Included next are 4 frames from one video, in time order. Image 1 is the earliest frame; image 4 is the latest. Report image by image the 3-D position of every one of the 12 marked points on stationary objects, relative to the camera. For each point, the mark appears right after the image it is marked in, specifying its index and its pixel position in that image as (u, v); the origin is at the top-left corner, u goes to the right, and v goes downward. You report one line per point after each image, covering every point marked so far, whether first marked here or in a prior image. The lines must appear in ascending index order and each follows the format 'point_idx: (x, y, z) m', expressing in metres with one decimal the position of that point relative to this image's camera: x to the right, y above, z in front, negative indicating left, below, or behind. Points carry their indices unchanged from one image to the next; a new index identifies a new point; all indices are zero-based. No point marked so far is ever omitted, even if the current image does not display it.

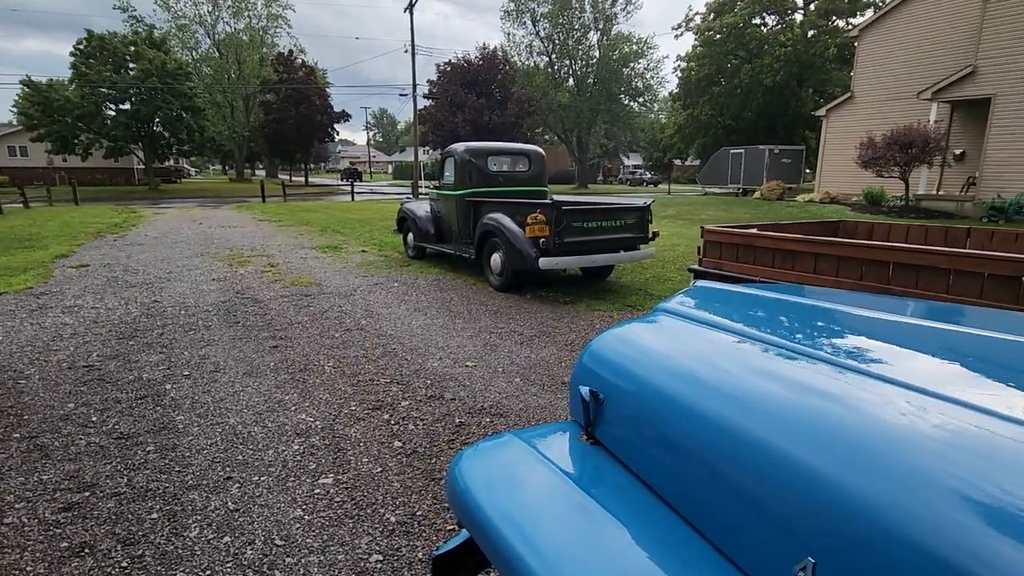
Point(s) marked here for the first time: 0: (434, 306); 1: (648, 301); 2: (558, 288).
0: (-0.9, -0.3, +5.8) m
1: (+1.7, -0.2, +6.1) m
2: (+0.7, 0.0, +6.6) m
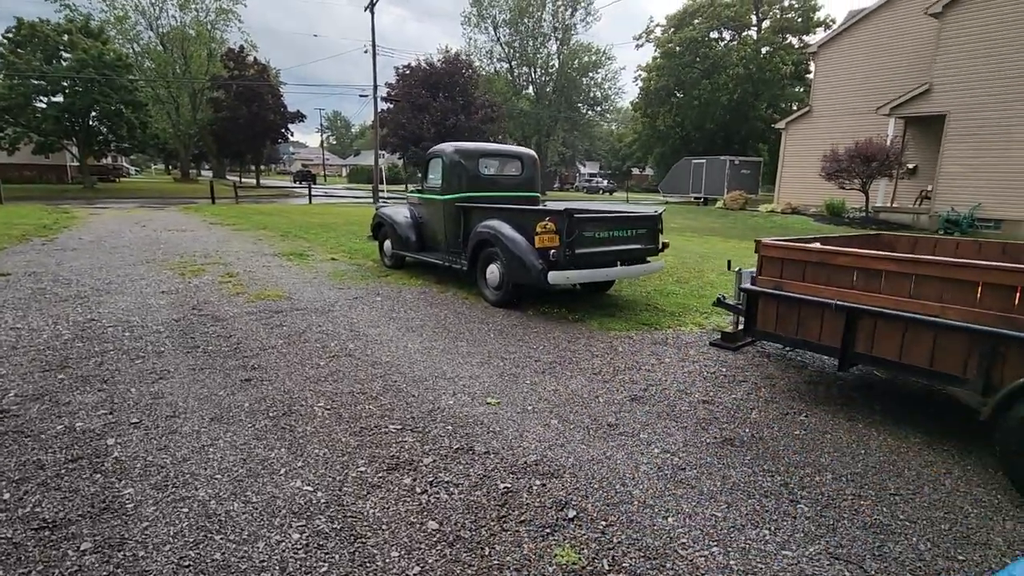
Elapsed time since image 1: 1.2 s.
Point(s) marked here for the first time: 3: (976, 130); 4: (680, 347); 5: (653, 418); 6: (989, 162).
0: (-0.9, -0.4, +5.2) m
1: (+1.6, -0.3, +5.7) m
2: (+0.6, -0.2, +6.1) m
3: (+12.0, +4.2, +14.2) m
4: (+1.5, -0.5, +4.7) m
5: (+0.9, -0.8, +3.4) m
6: (+12.3, +3.3, +14.1) m
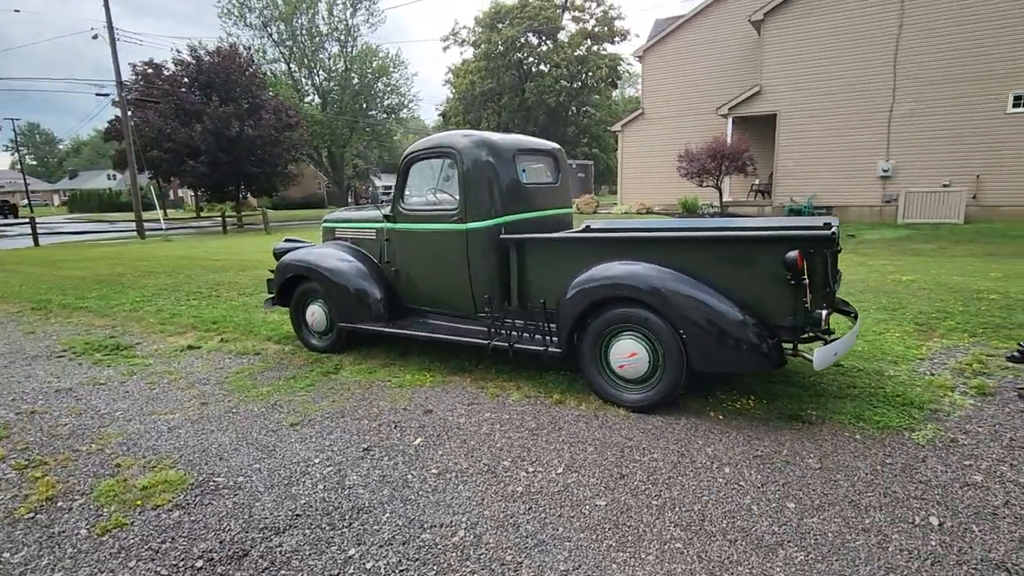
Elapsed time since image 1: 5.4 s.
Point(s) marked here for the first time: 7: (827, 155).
0: (+0.5, -1.0, +2.4) m
1: (+2.6, -0.7, +3.8) m
2: (+1.5, -0.7, +3.8) m
3: (+8.4, +4.6, +15.6) m
4: (+2.9, -0.9, +2.8) m
5: (+2.9, -1.1, +1.3) m
6: (+8.8, +3.8, +15.5) m
7: (+9.0, +3.8, +15.4) m
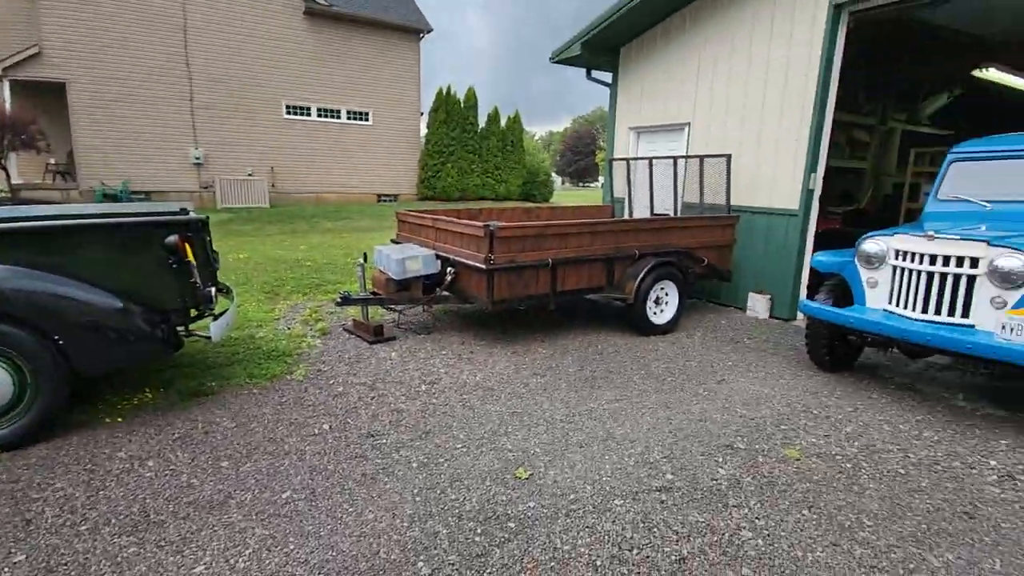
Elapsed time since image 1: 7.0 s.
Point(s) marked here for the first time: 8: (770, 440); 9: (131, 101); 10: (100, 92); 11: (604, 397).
0: (-1.7, -1.0, +2.0) m
1: (-2.1, -0.4, +4.5) m
2: (-2.6, -0.6, +3.4) m
3: (-10.8, +4.8, +14.3) m
4: (-1.1, -0.5, +4.3) m
5: (+0.3, -0.7, +3.7) m
6: (-10.4, +4.1, +14.8) m
7: (-10.2, +4.1, +14.8) m
8: (+1.5, -0.9, +3.1) m
9: (-10.2, +5.1, +14.7) m
10: (-10.7, +5.1, +14.3) m
11: (+0.6, -0.7, +3.7) m
